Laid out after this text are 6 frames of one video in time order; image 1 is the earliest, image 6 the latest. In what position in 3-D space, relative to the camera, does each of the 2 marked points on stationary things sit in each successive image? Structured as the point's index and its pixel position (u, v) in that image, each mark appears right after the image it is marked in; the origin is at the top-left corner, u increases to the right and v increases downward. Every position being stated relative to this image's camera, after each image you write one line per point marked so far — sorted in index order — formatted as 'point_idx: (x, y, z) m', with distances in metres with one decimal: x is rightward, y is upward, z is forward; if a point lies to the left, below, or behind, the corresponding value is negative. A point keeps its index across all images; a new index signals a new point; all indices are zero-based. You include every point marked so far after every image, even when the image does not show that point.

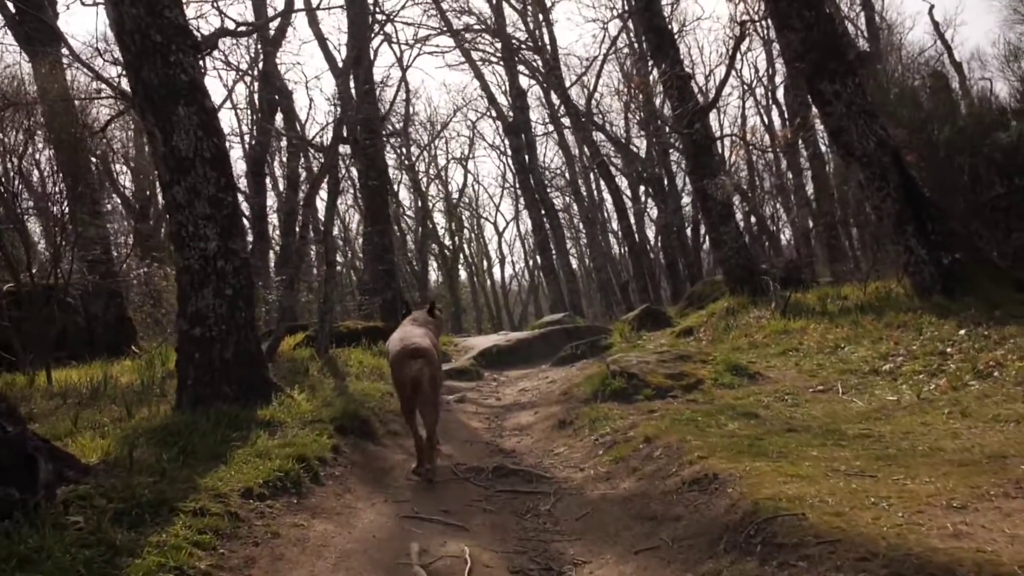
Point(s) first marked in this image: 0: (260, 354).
0: (-1.7, -0.5, +6.5) m
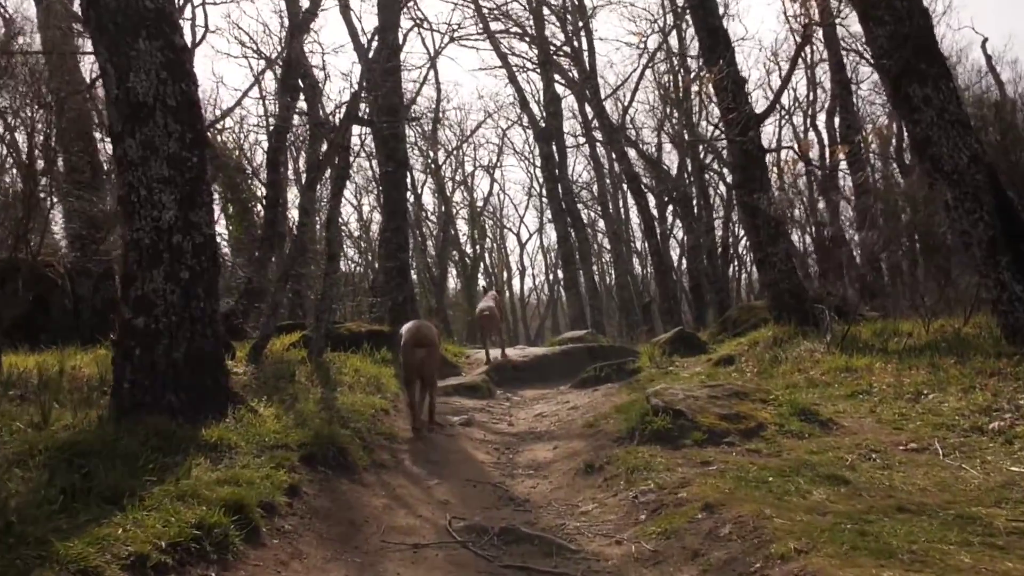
0: (-1.6, -0.4, +5.2) m
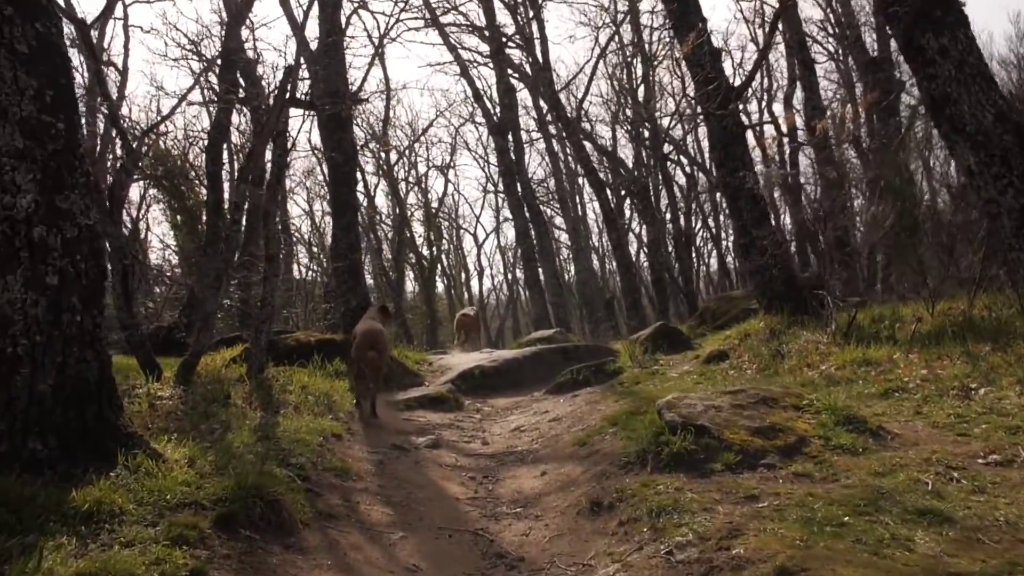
0: (-1.7, -0.4, +4.0) m
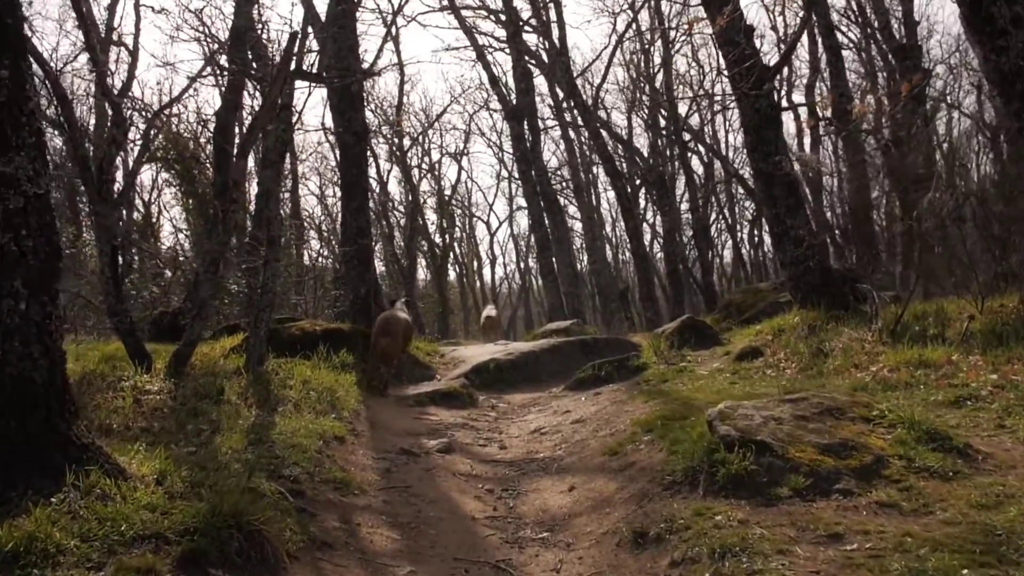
0: (-1.6, -0.3, +3.3) m
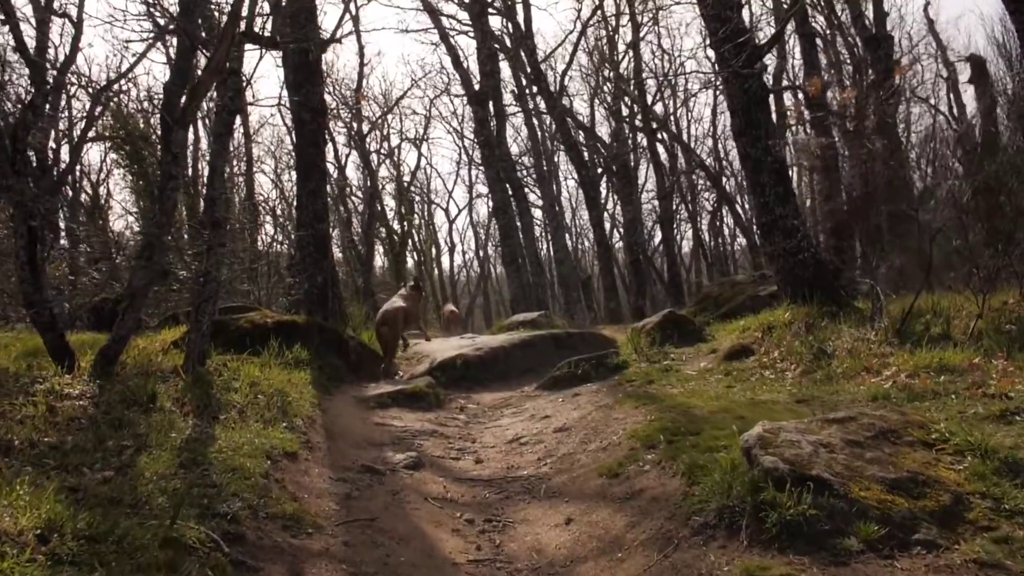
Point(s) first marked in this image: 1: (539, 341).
0: (-1.6, -0.3, +2.4) m
1: (+0.3, -0.6, +11.0) m
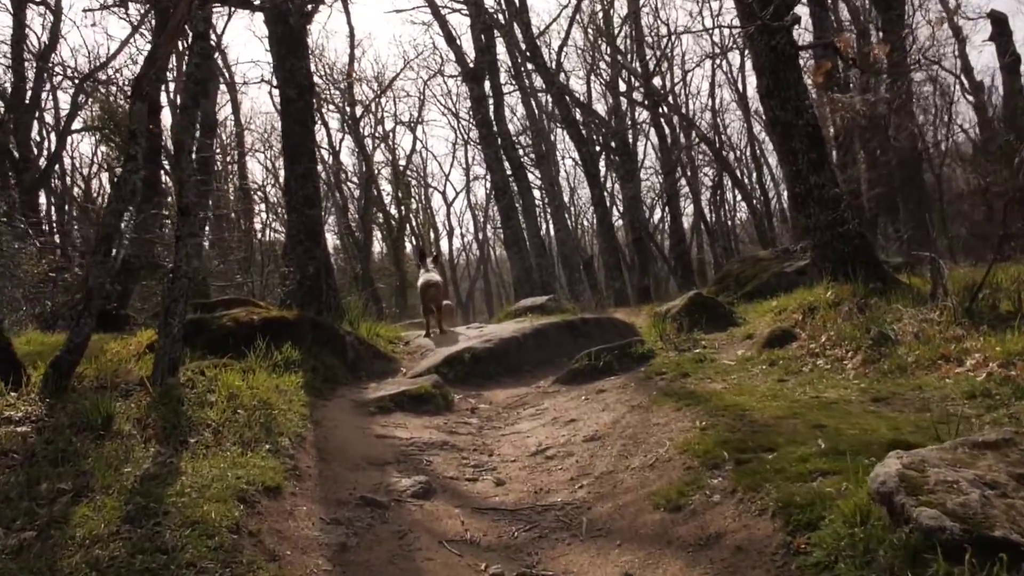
0: (-1.4, -0.4, +1.5) m
1: (+0.5, -0.4, +10.0) m
